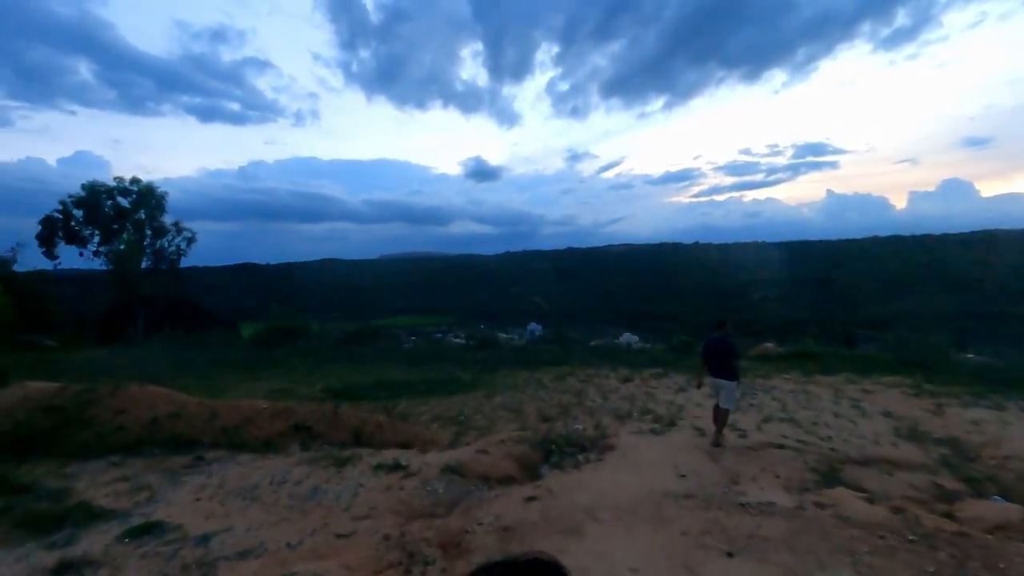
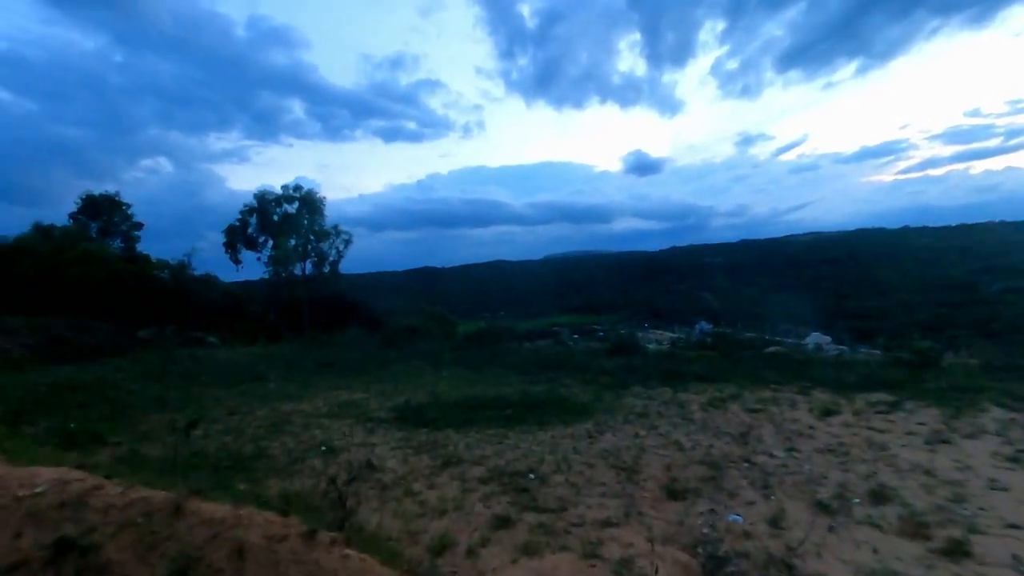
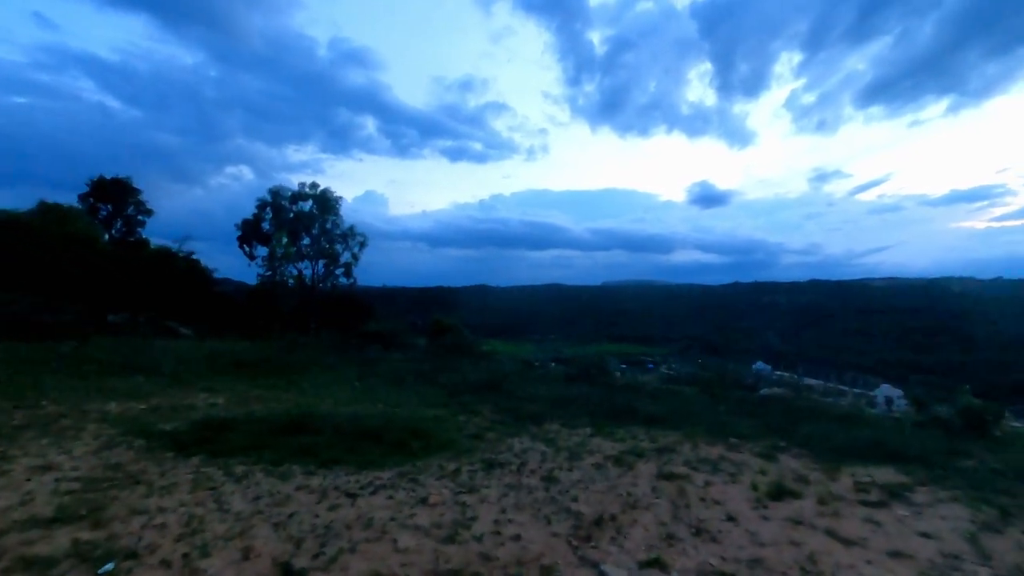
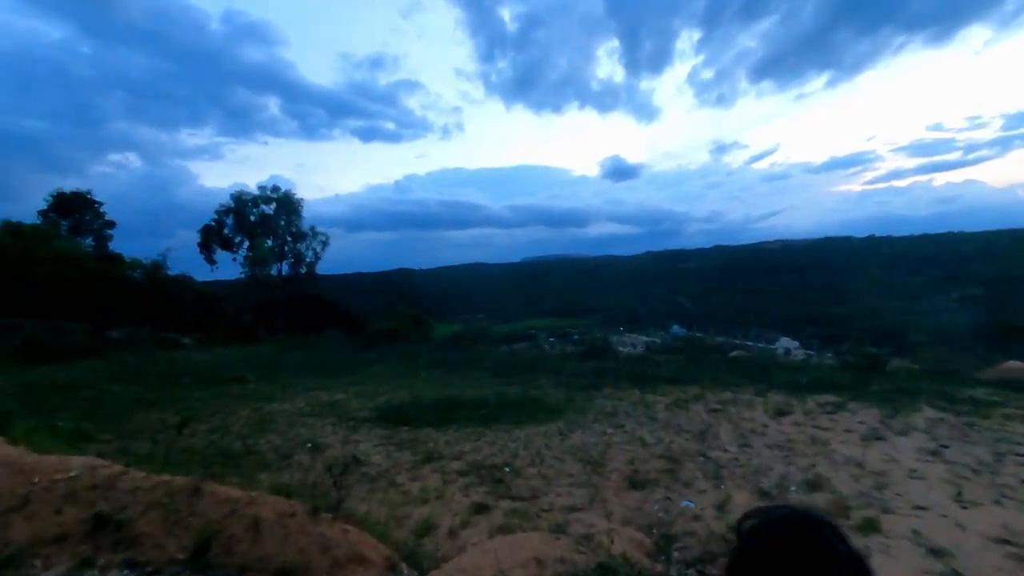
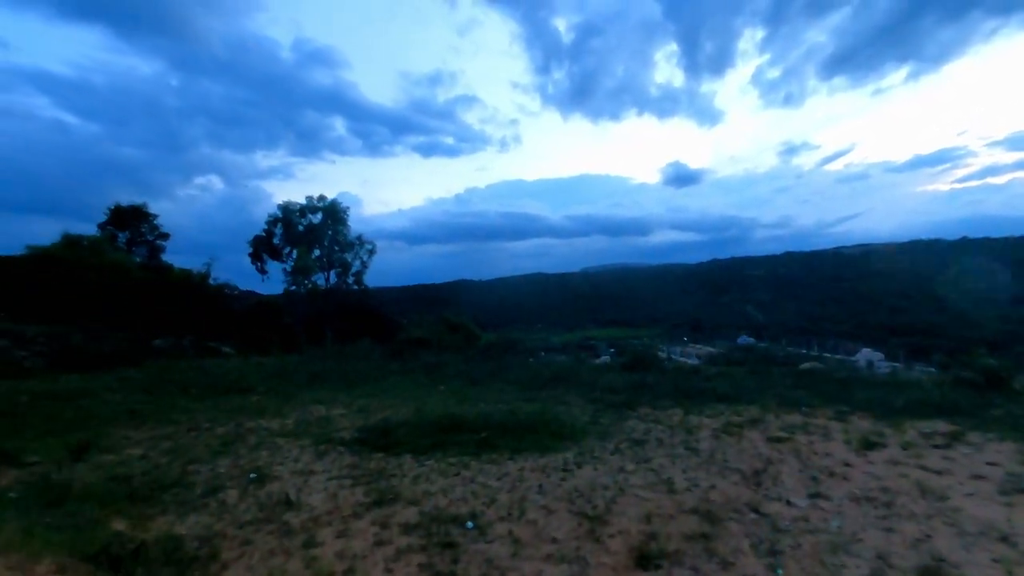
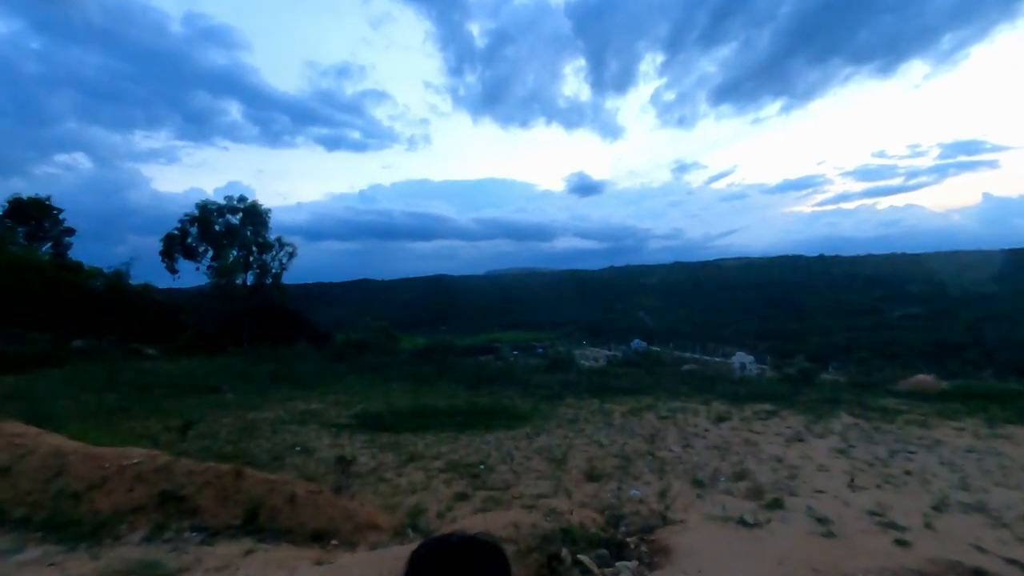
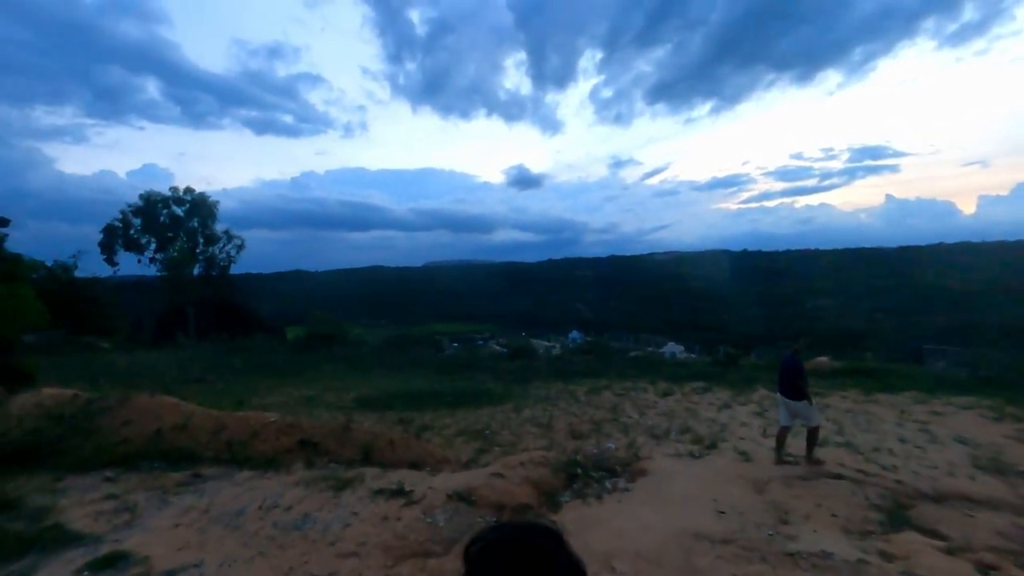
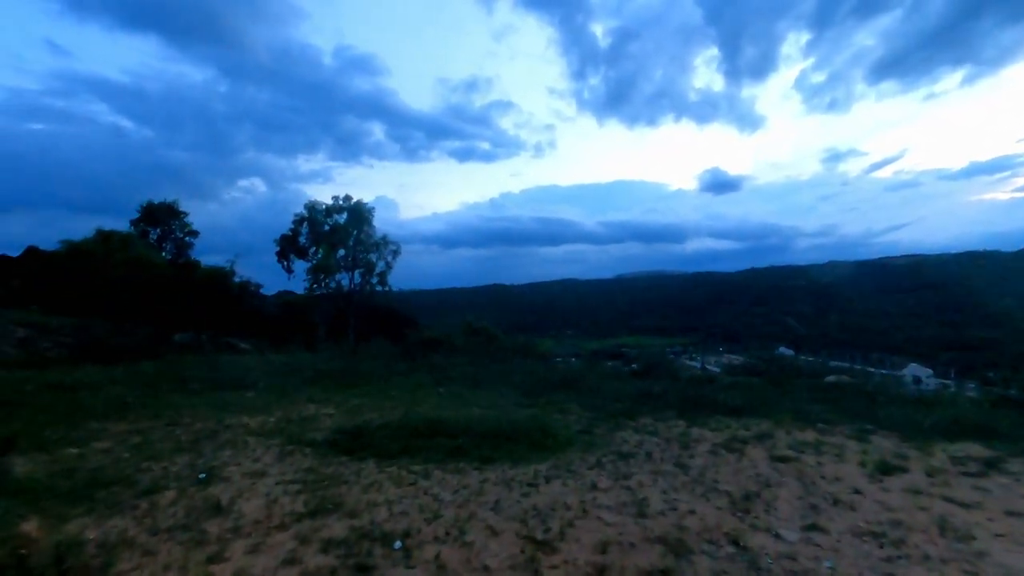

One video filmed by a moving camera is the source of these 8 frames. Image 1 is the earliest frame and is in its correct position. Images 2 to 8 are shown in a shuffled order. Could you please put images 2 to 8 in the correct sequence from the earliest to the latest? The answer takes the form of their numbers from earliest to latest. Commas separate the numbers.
7, 6, 4, 2, 5, 8, 3
